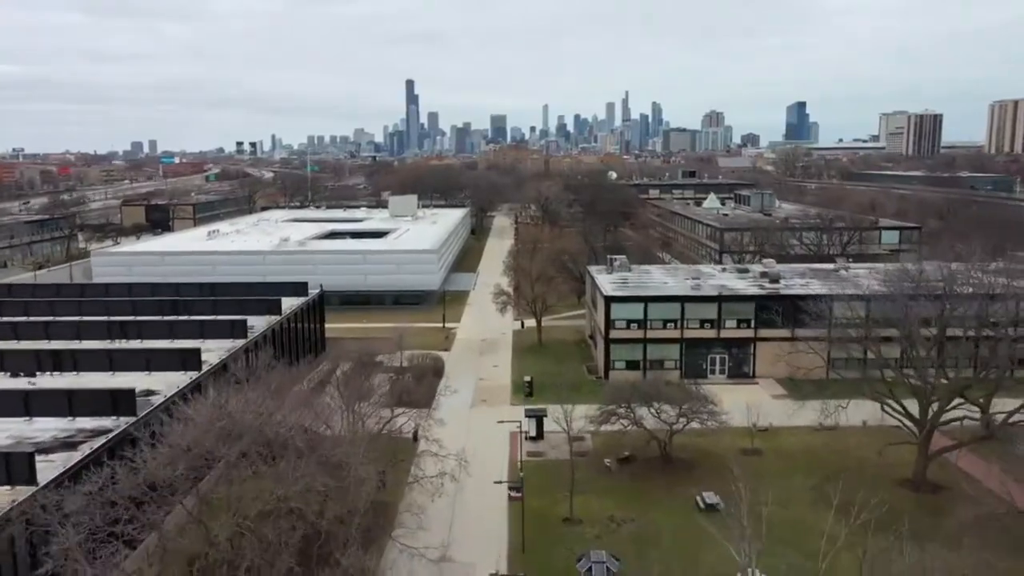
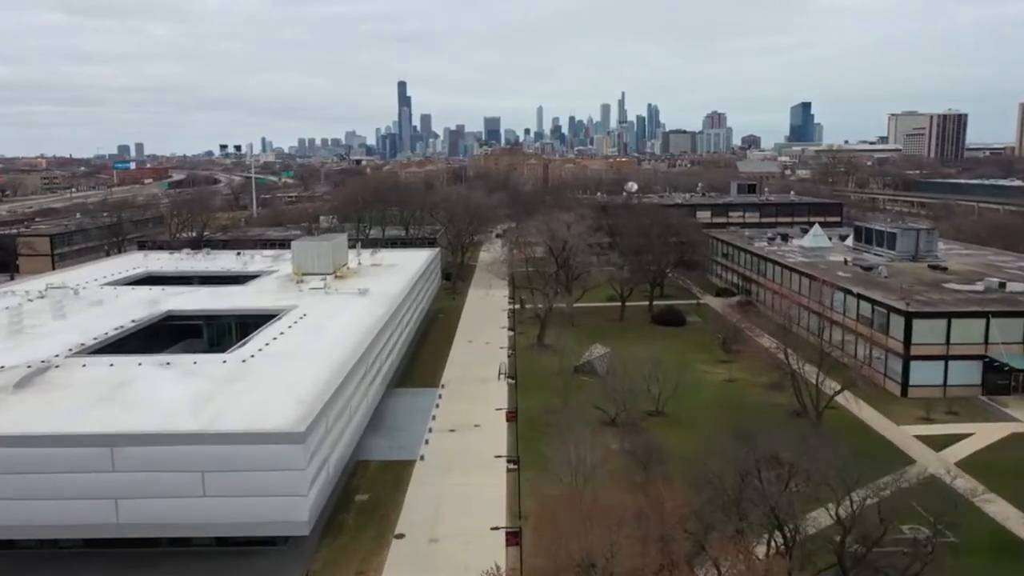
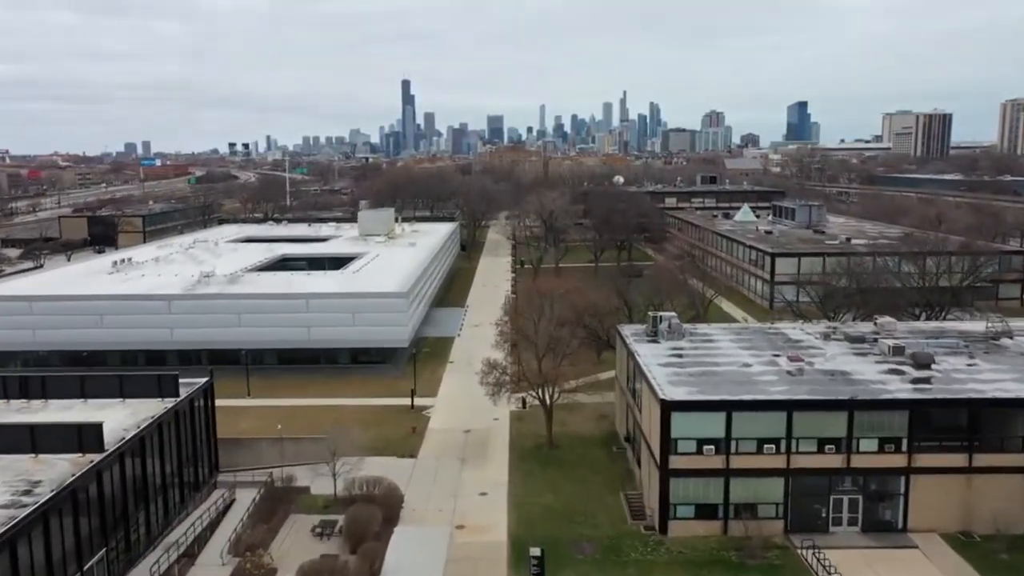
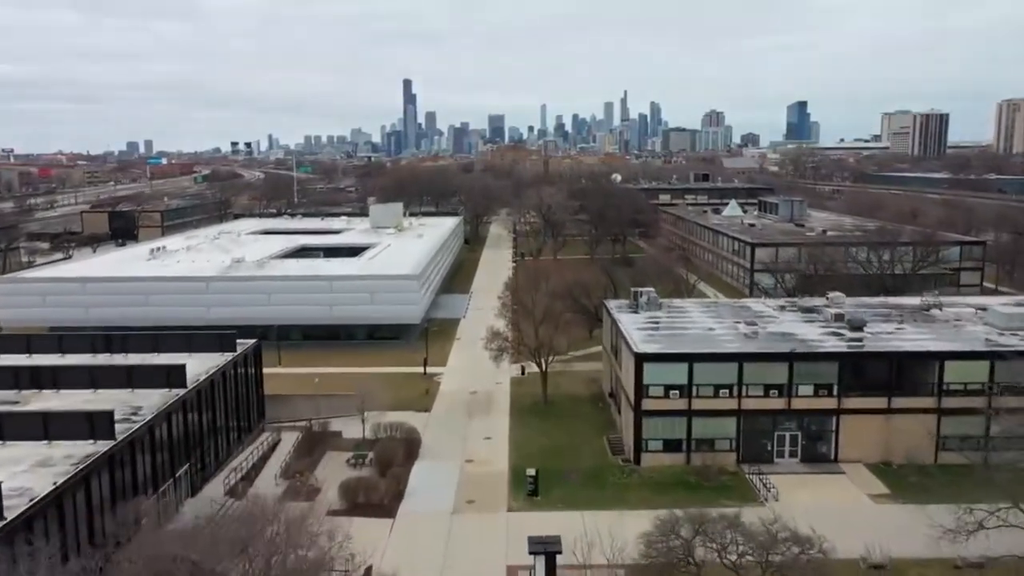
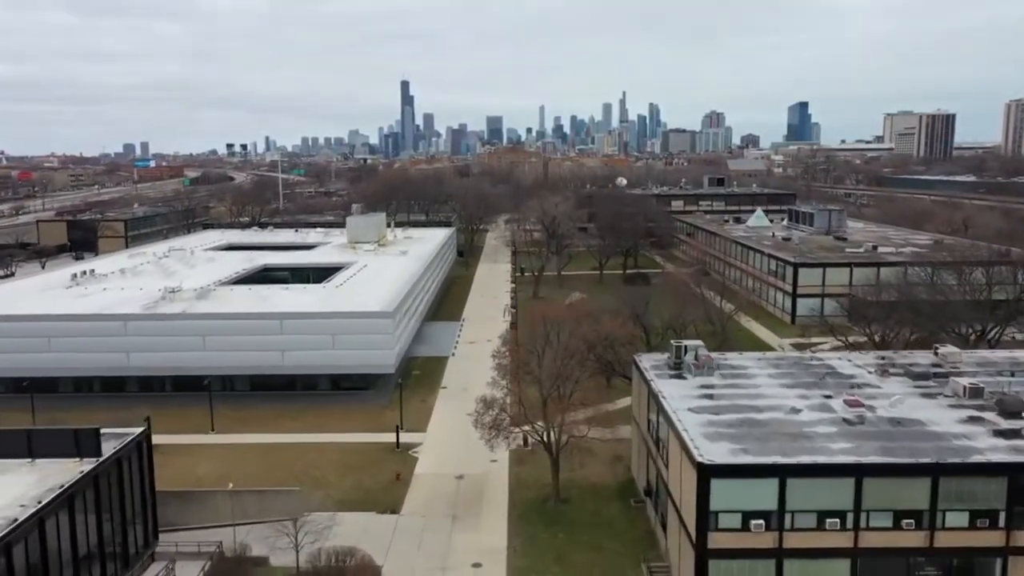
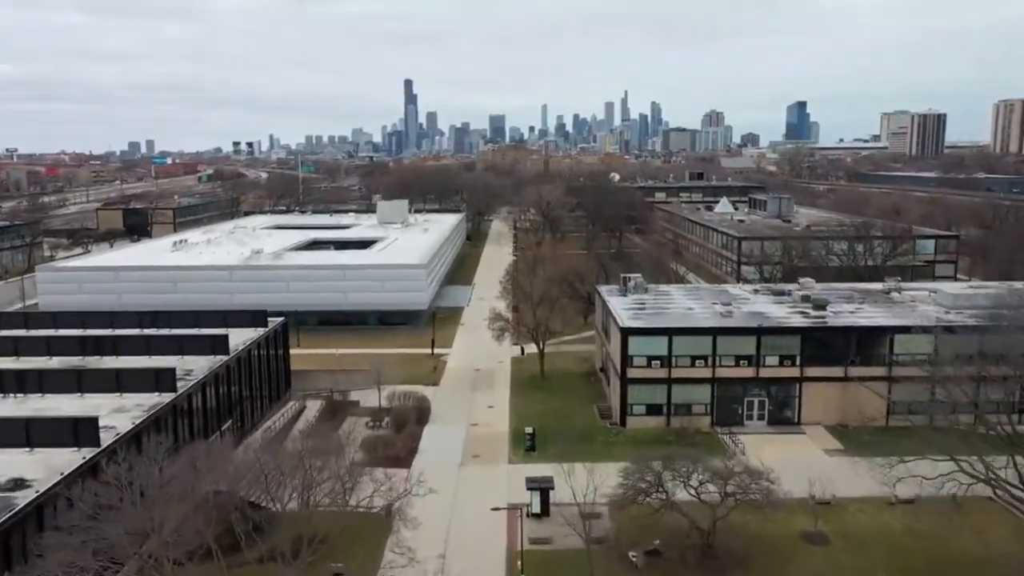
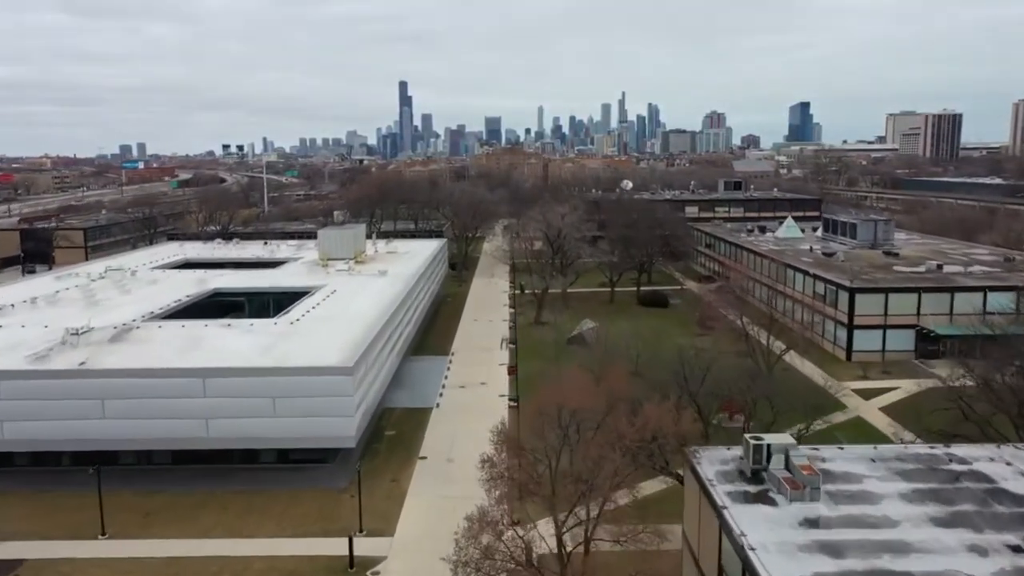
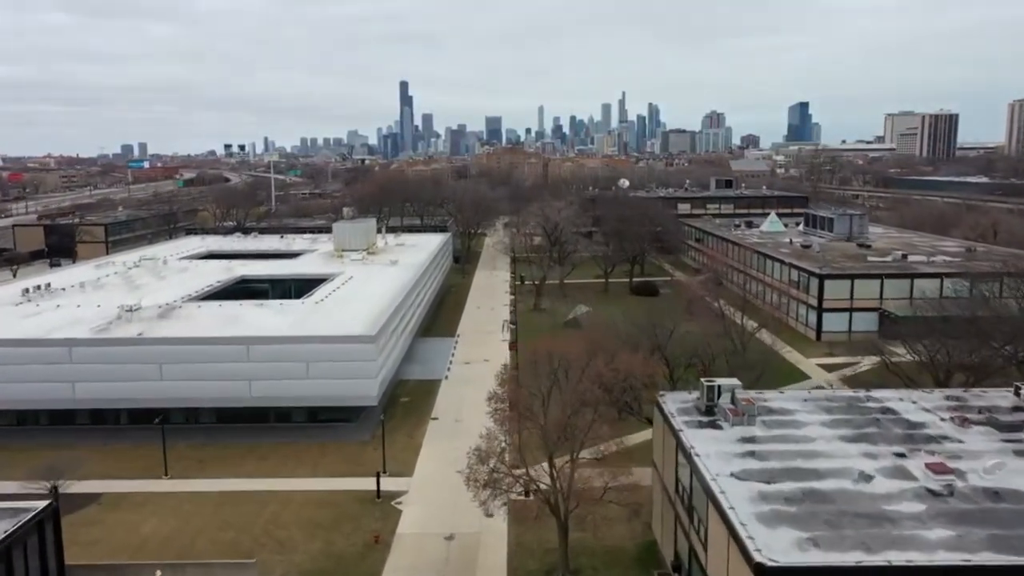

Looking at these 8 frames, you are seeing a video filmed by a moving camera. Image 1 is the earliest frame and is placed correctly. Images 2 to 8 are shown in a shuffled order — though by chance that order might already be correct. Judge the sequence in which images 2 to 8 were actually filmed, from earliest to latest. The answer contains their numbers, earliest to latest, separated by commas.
6, 4, 3, 5, 8, 7, 2
